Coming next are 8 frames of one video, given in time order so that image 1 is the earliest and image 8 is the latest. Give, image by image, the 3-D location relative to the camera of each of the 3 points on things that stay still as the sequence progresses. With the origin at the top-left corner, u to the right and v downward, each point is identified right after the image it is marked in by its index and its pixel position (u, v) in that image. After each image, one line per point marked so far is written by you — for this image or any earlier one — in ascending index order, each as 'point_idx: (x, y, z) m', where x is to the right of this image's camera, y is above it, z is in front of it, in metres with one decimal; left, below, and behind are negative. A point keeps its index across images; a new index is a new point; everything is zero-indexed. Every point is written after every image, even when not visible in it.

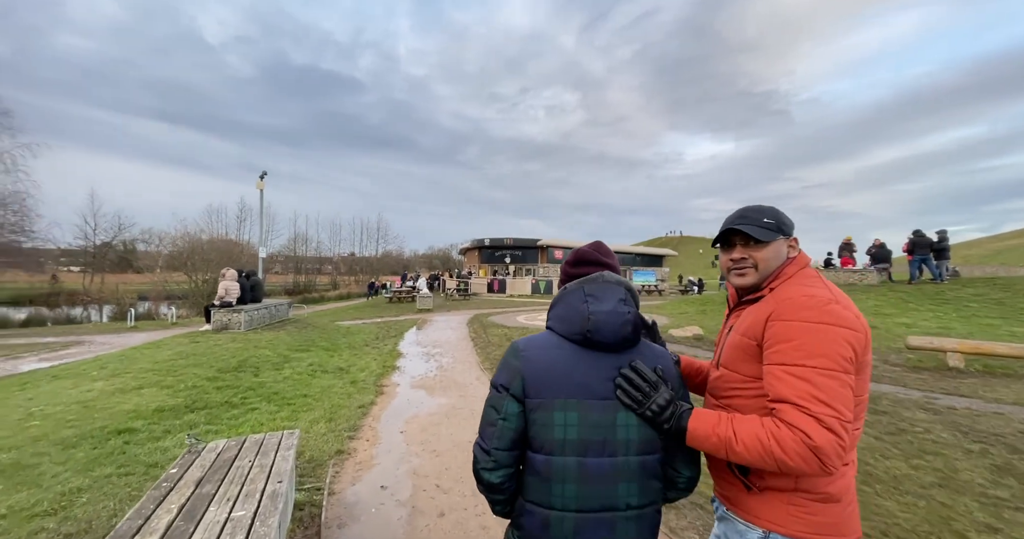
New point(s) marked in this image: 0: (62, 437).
0: (-5.1, -1.9, +4.8) m
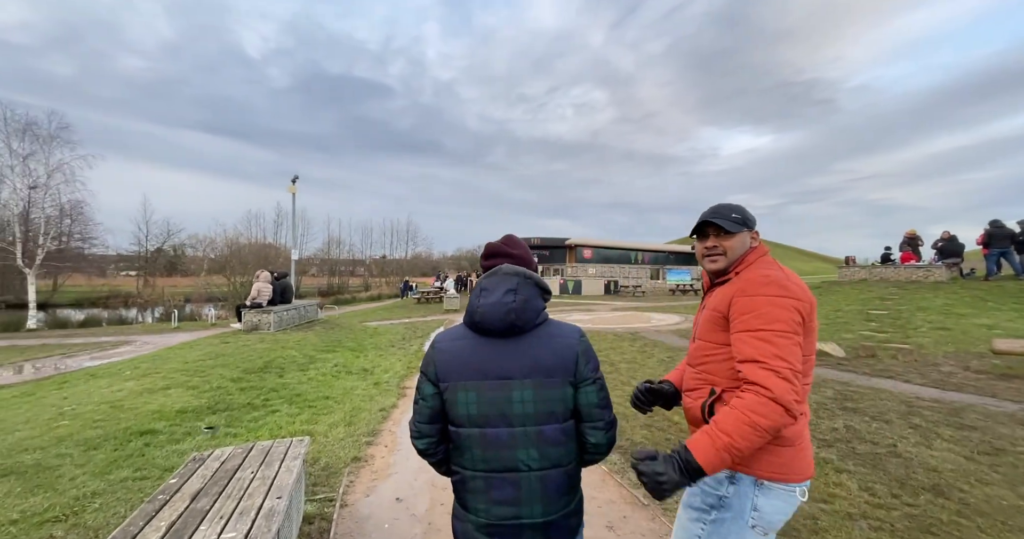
0: (-4.8, -1.9, +4.8) m
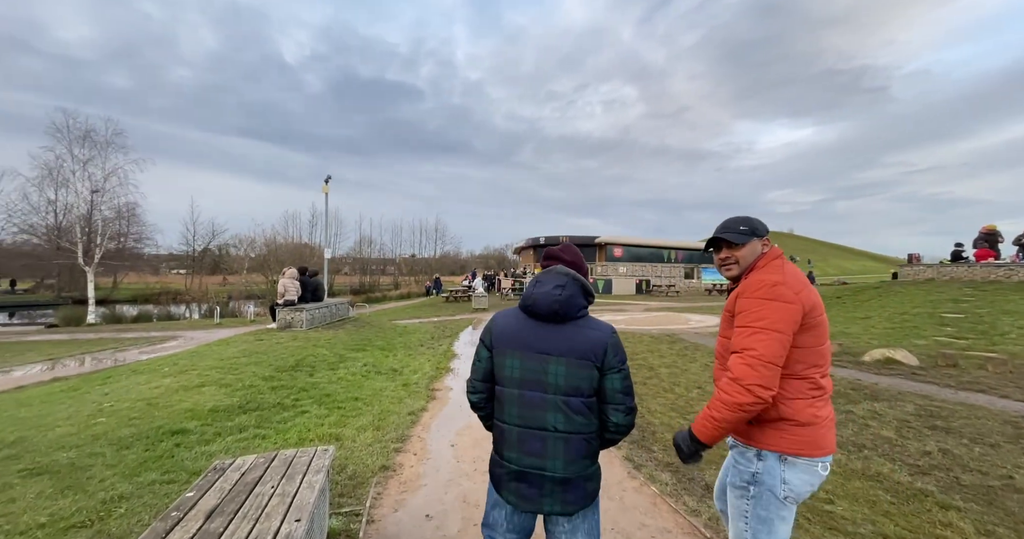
0: (-4.4, -1.9, +4.8) m
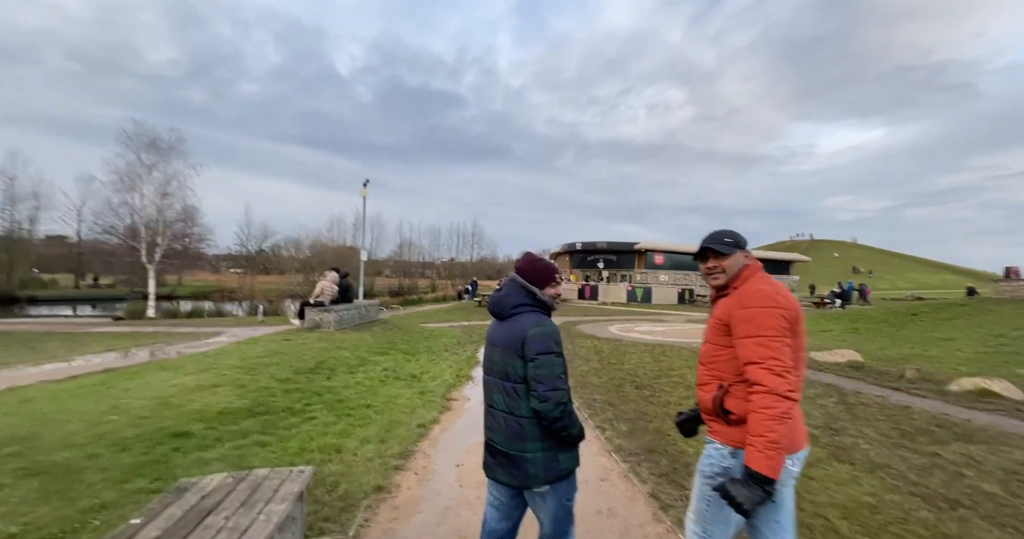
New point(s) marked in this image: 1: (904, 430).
0: (-4.3, -1.8, +4.7) m
1: (+4.8, -2.0, +5.3) m
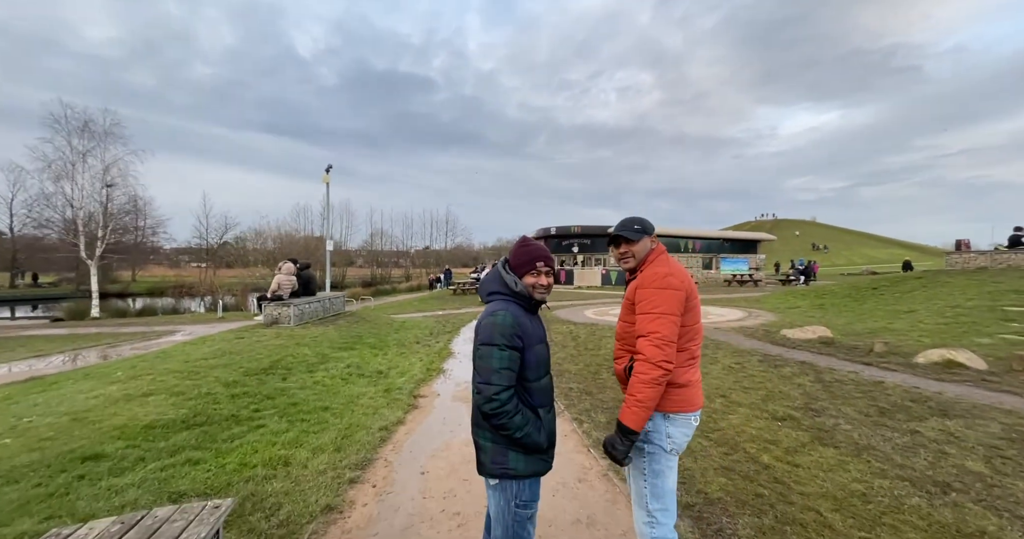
0: (-4.6, -1.8, +4.0) m
1: (+4.4, -1.7, +5.1) m
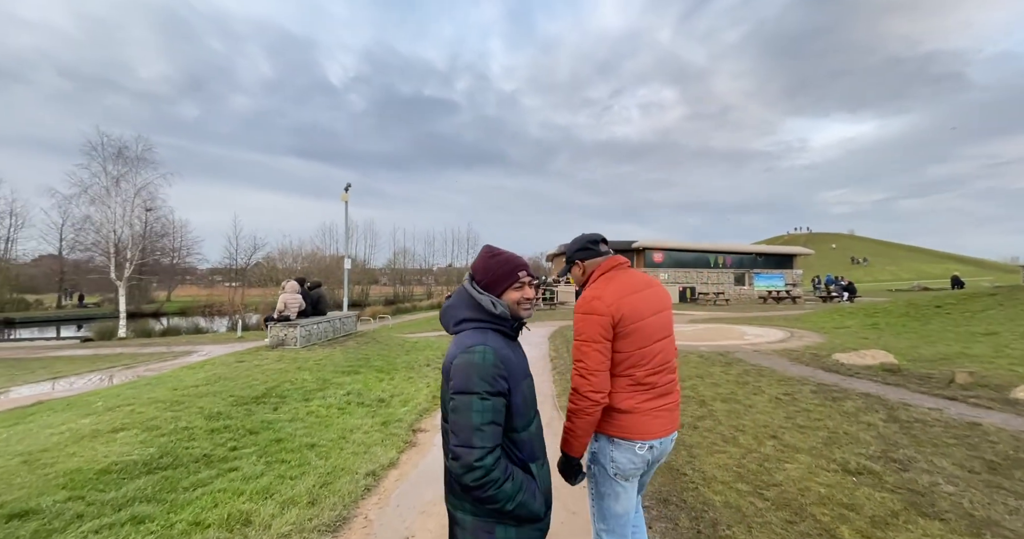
0: (-4.5, -2.0, +3.4) m
1: (+4.5, -1.8, +4.1) m
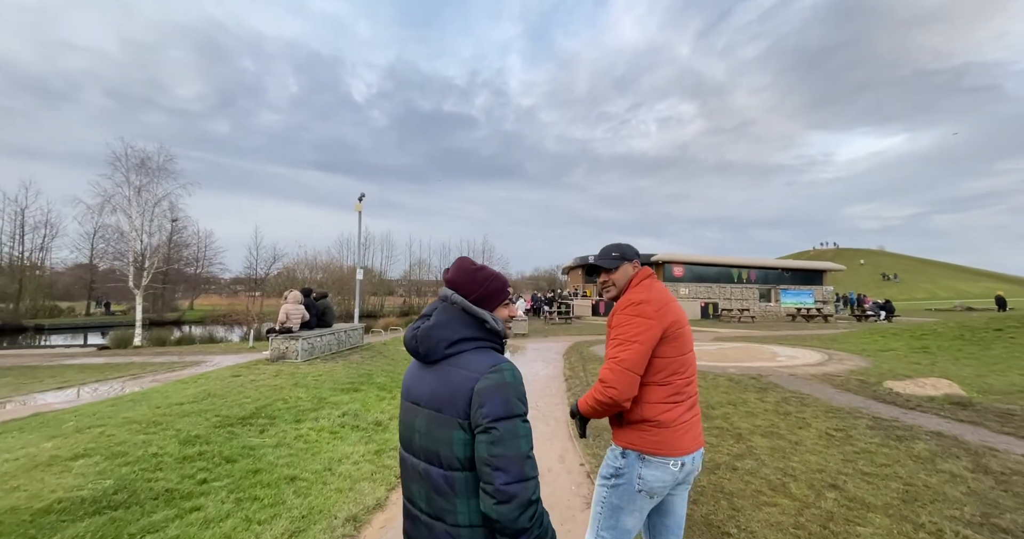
0: (-4.5, -2.0, +2.9) m
1: (+4.5, -1.9, +3.1) m
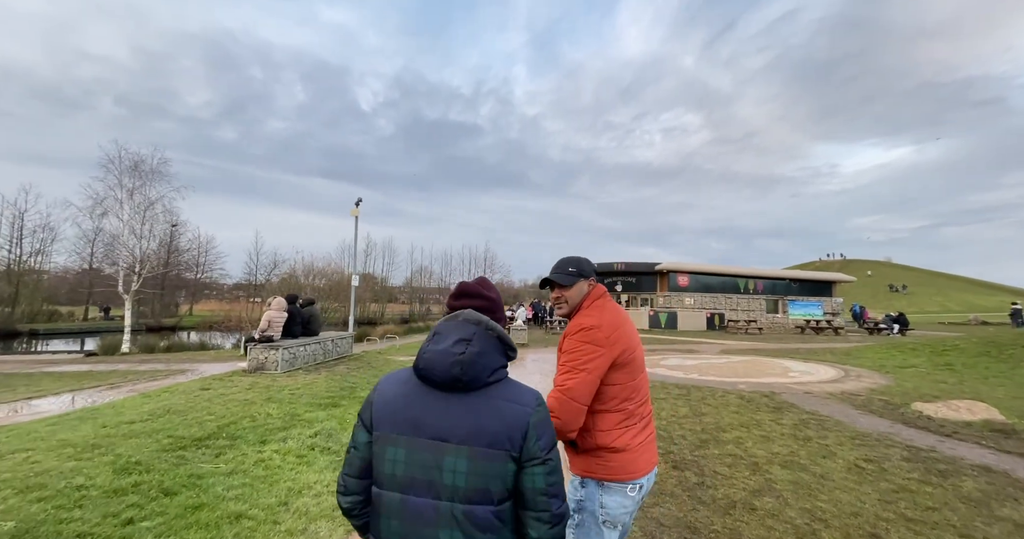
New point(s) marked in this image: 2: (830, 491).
0: (-4.7, -2.0, +2.2) m
1: (+4.3, -2.0, +2.4) m
2: (+3.4, -2.4, +4.5) m
